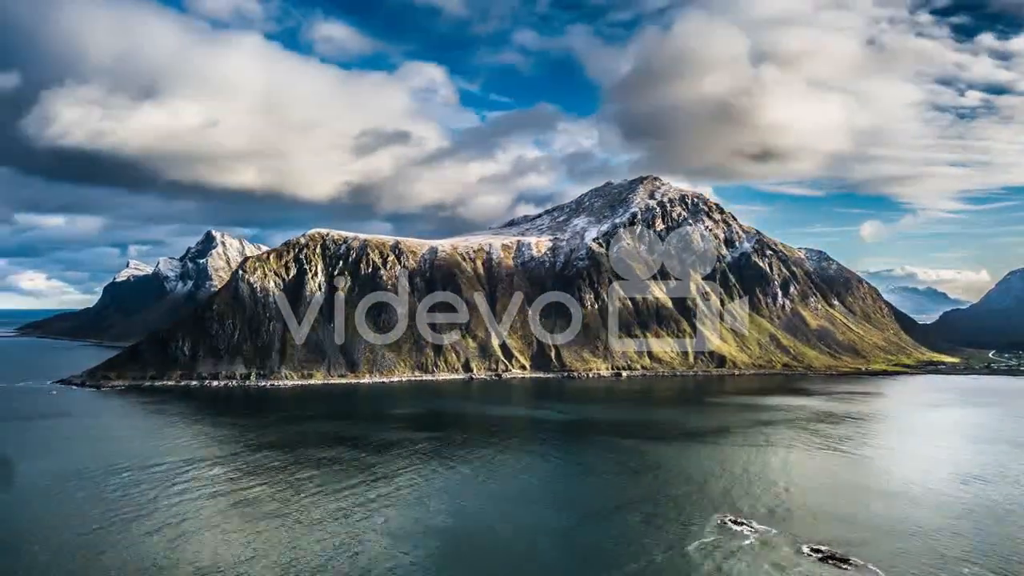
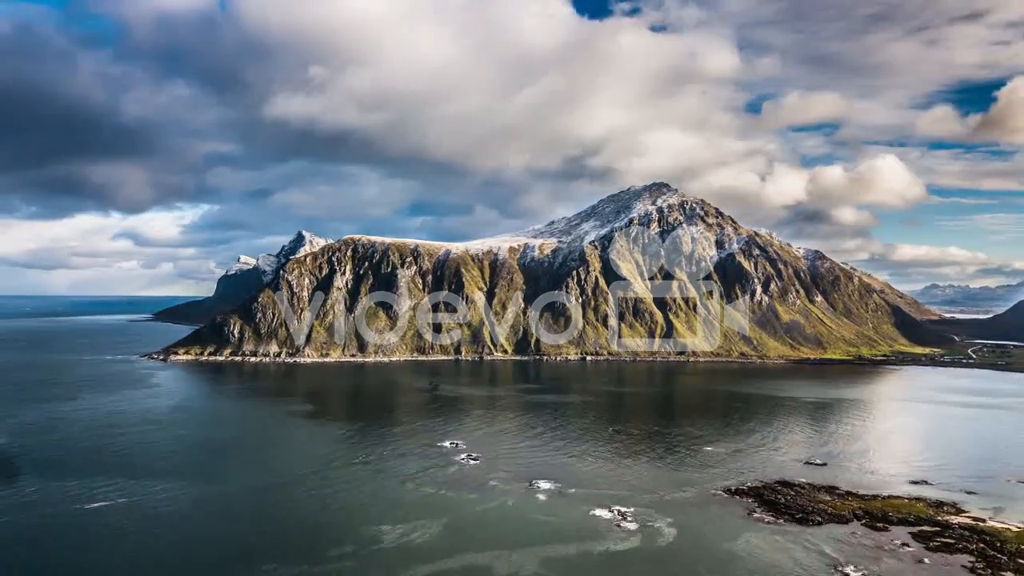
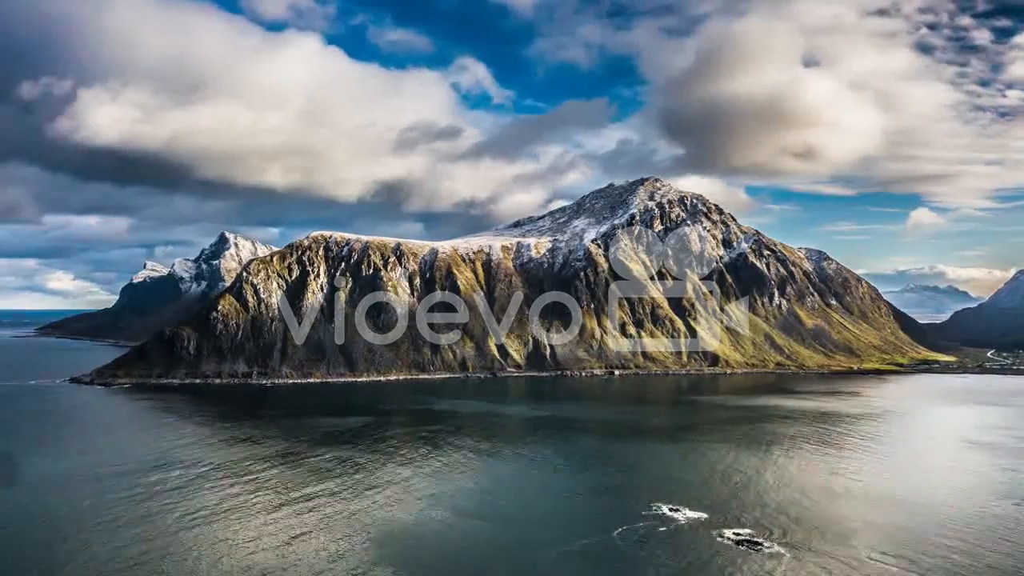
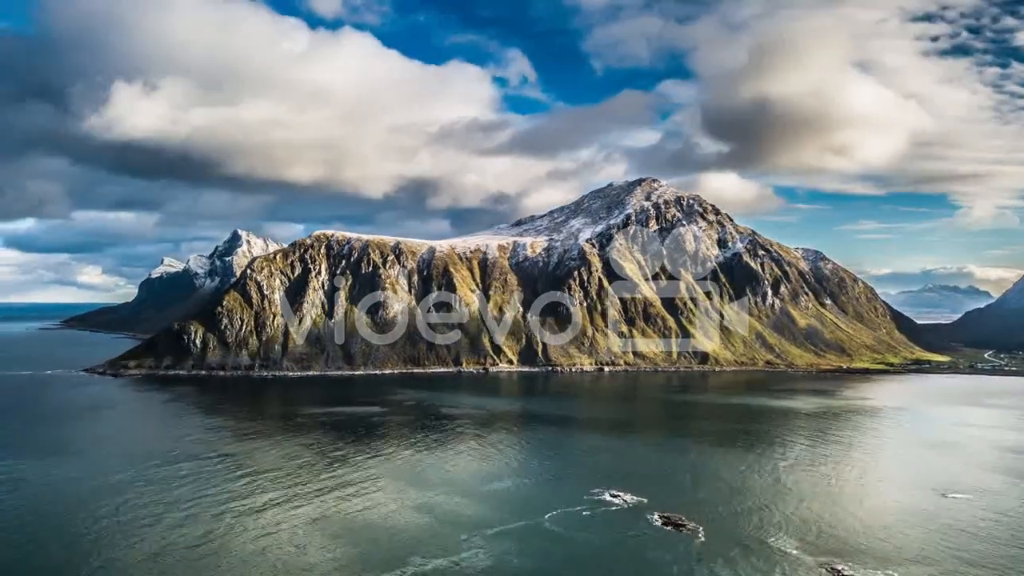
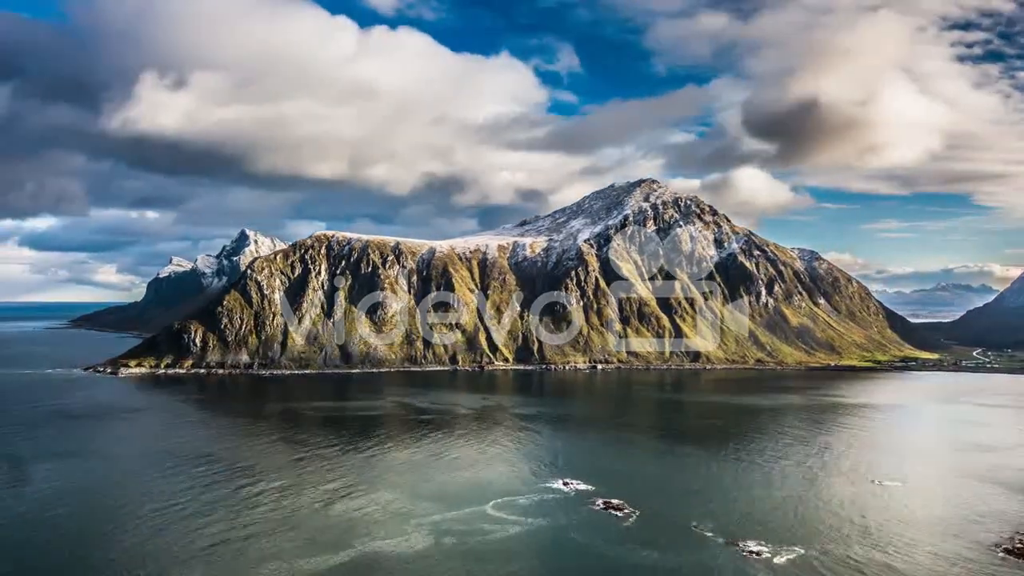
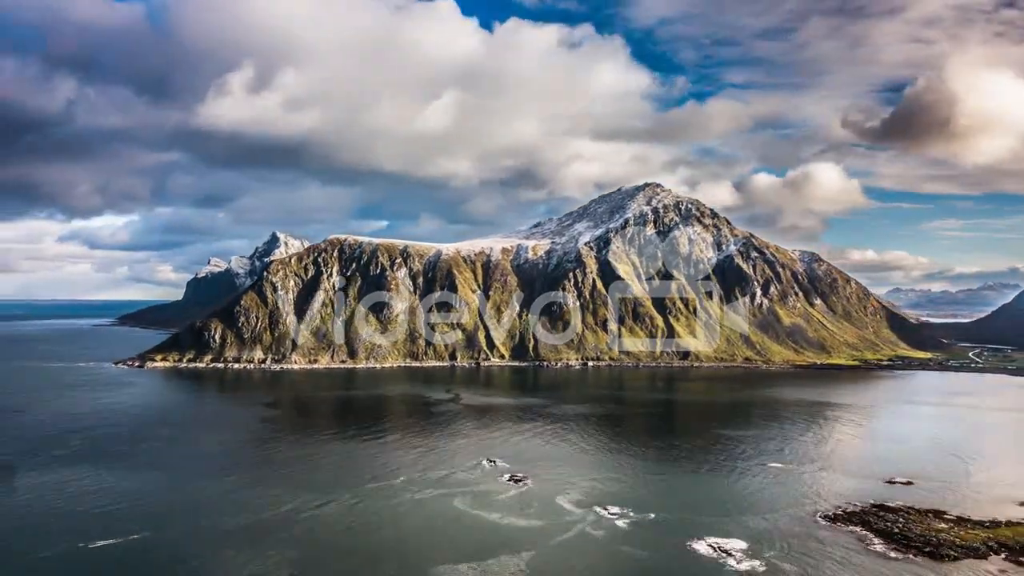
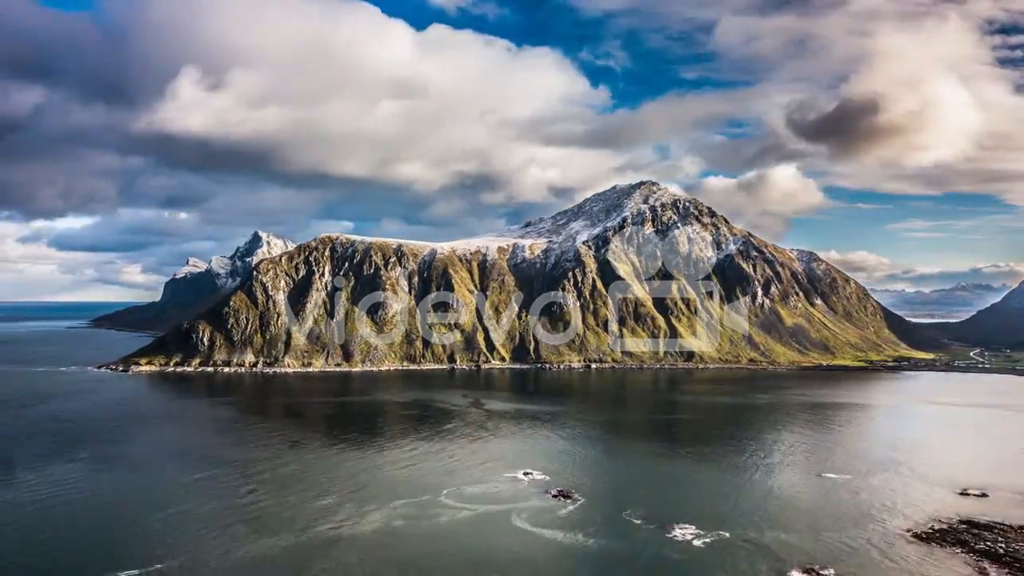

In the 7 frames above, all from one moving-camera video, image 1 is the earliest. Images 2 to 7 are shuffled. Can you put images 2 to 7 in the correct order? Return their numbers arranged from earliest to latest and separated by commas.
3, 4, 5, 7, 6, 2
